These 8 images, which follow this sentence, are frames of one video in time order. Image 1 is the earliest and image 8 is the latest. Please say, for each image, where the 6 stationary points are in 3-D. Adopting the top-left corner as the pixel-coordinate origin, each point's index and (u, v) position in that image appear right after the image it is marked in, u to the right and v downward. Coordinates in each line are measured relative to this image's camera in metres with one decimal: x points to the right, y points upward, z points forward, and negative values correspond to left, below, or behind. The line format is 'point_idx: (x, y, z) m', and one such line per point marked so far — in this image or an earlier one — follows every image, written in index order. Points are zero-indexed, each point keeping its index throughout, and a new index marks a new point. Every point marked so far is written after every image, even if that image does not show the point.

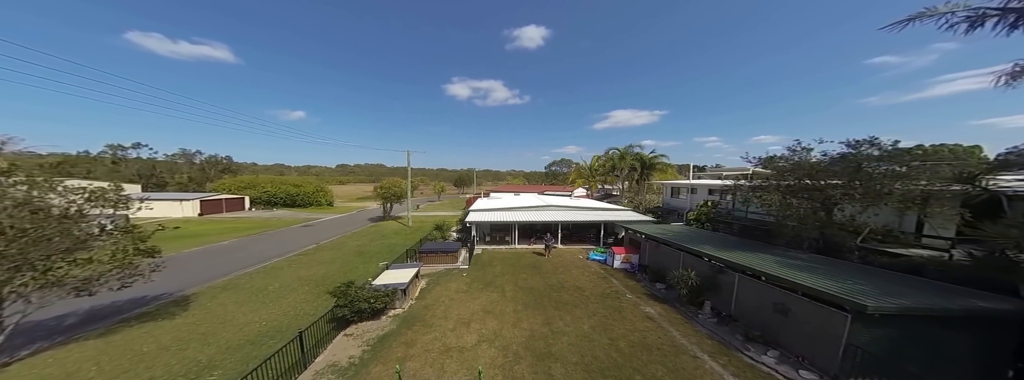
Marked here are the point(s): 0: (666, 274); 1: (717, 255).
0: (+8.7, -4.7, +12.9) m
1: (+8.5, -2.7, +9.9) m
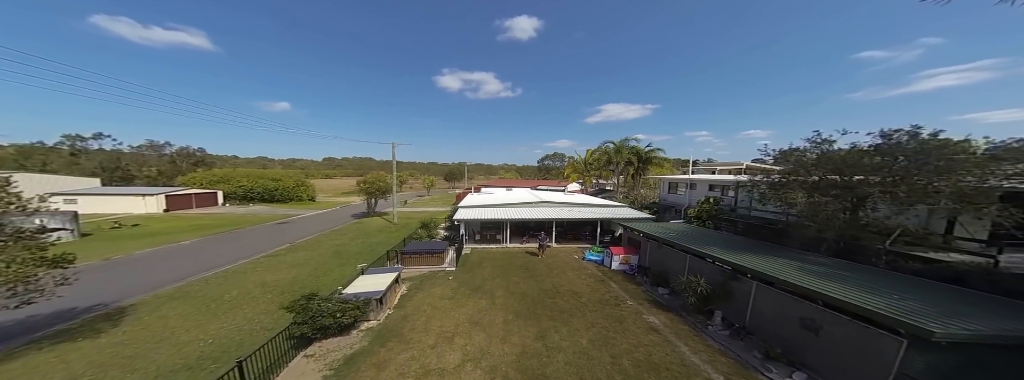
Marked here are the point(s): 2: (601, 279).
0: (+8.2, -4.5, +12.0) m
1: (+8.1, -2.6, +8.9) m
2: (+5.2, -5.2, +13.7) m
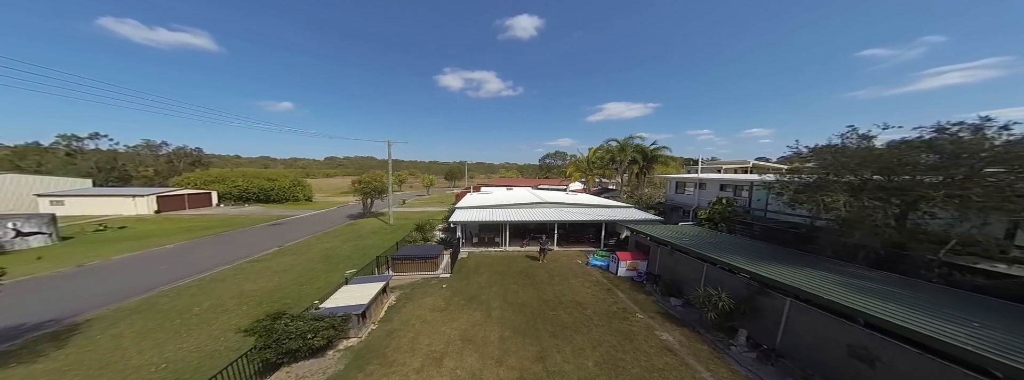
0: (+8.1, -4.6, +10.9) m
1: (+8.0, -2.7, +7.8) m
2: (+5.1, -5.2, +12.6) m
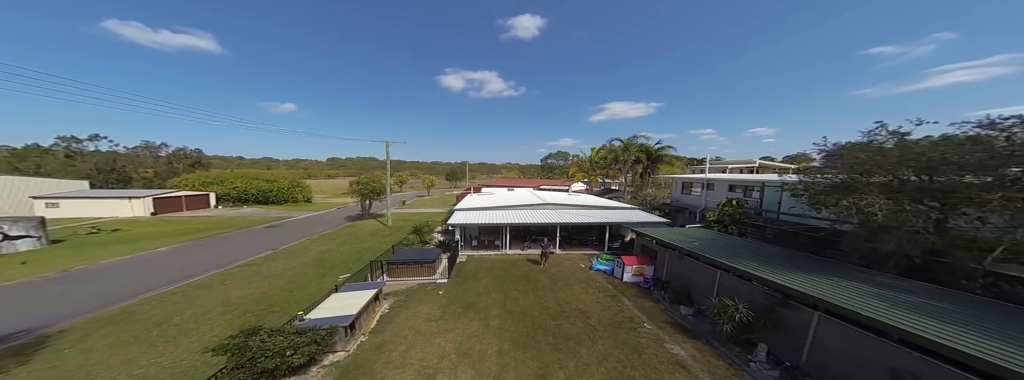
0: (+8.1, -4.7, +10.2) m
1: (+7.9, -2.7, +7.2) m
2: (+5.1, -5.3, +12.0) m
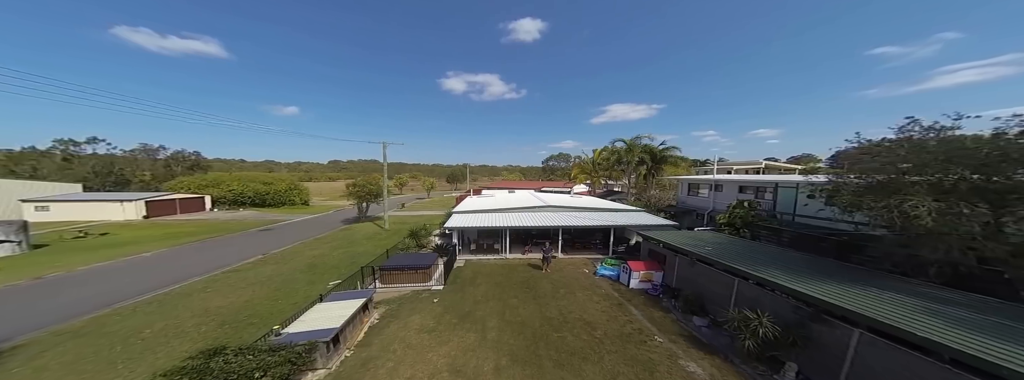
0: (+8.0, -4.7, +9.4) m
1: (+7.9, -2.7, +6.4) m
2: (+5.0, -5.4, +11.2) m
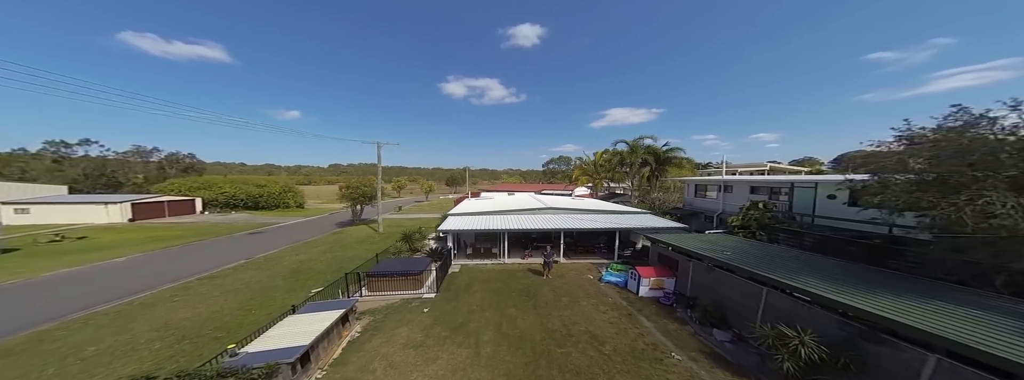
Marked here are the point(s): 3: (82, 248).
0: (+7.9, -4.6, +8.4) m
1: (+7.8, -2.6, +5.4) m
2: (+5.0, -5.3, +10.2) m
3: (-32.3, -4.3, +17.6) m
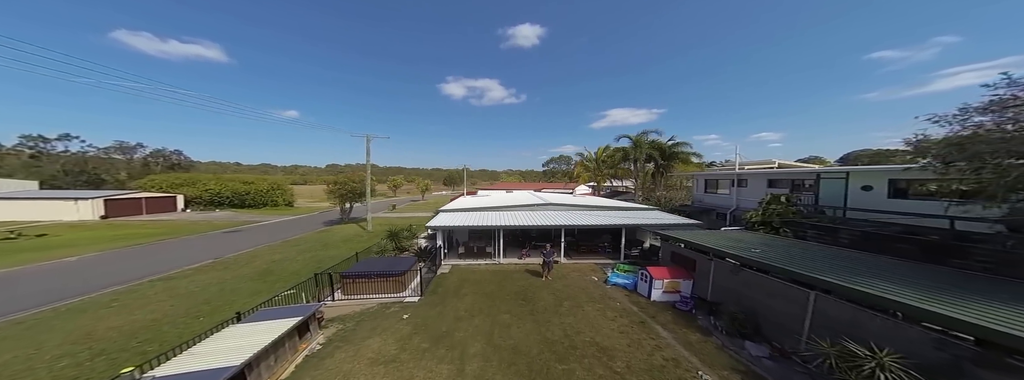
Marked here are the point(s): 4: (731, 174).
0: (+7.7, -4.1, +7.0) m
1: (+7.5, -2.1, +4.0) m
2: (+4.7, -4.8, +8.7) m
3: (-32.5, -3.9, +16.1) m
4: (+16.6, +1.2, +17.8) m
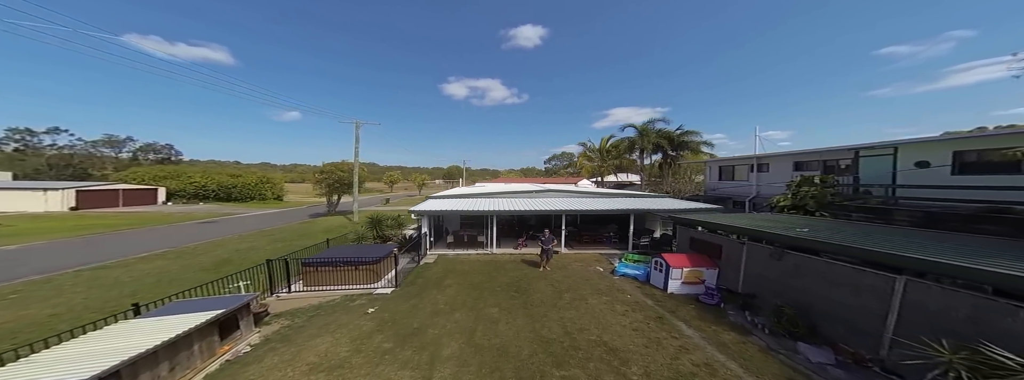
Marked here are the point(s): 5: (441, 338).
0: (+7.3, -3.1, +5.4) m
1: (+7.2, -1.1, +2.4) m
2: (+4.4, -3.8, +7.1) m
3: (-32.9, -2.8, +14.7) m
4: (+16.3, +2.2, +16.1) m
5: (-1.8, -3.9, +6.3) m
